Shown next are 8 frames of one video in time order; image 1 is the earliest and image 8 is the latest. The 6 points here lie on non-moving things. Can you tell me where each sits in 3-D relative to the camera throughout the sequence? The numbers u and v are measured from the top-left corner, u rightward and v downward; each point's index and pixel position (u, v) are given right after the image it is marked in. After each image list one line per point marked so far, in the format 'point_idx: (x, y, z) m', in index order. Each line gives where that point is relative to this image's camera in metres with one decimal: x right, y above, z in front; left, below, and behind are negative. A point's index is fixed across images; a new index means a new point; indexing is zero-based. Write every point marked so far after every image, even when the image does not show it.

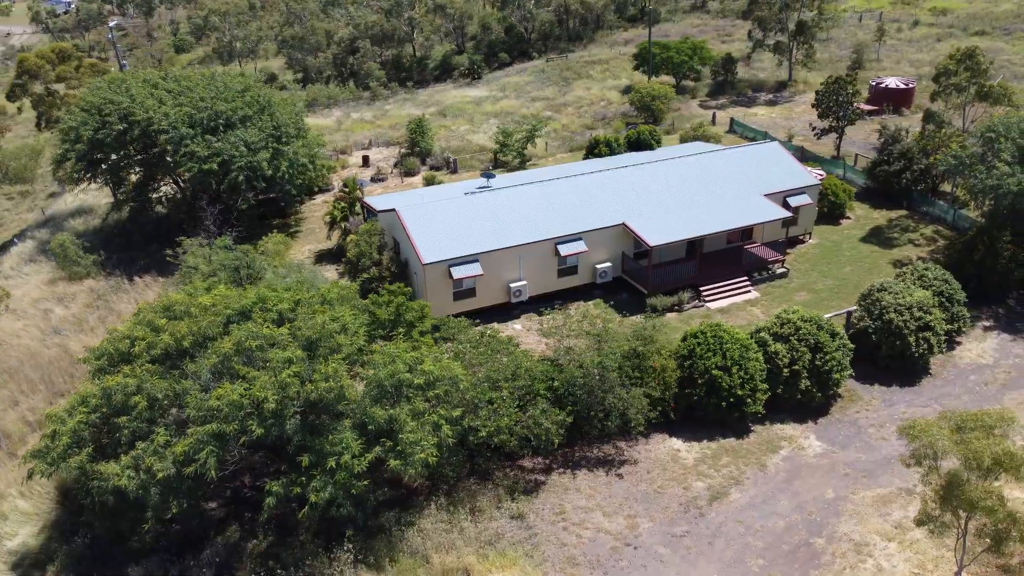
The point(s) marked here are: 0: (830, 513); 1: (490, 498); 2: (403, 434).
0: (+7.5, -5.3, +19.0) m
1: (-0.6, -5.1, +19.7) m
2: (-2.4, -3.2, +17.7) m
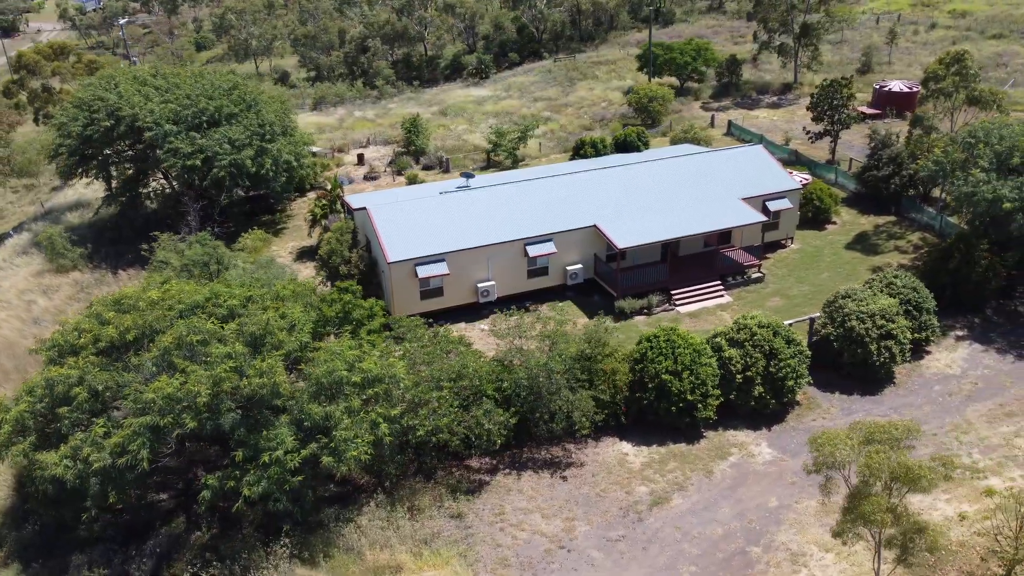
0: (+6.0, -5.4, +18.8) m
1: (-2.0, -5.1, +19.8) m
2: (-3.9, -3.2, +17.8) m
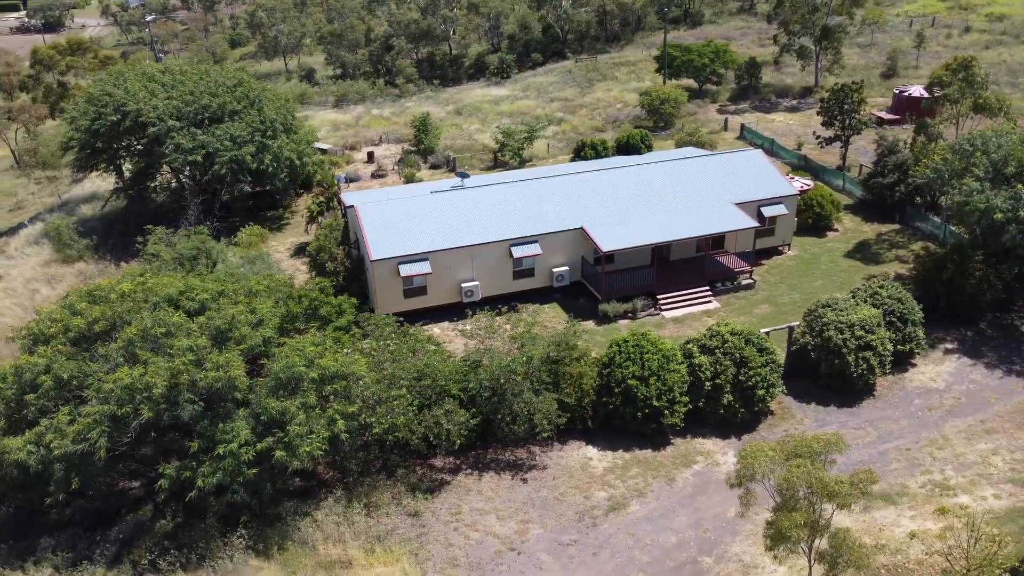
0: (+4.9, -5.6, +18.5) m
1: (-3.0, -5.1, +19.9) m
2: (-4.9, -3.1, +18.0) m
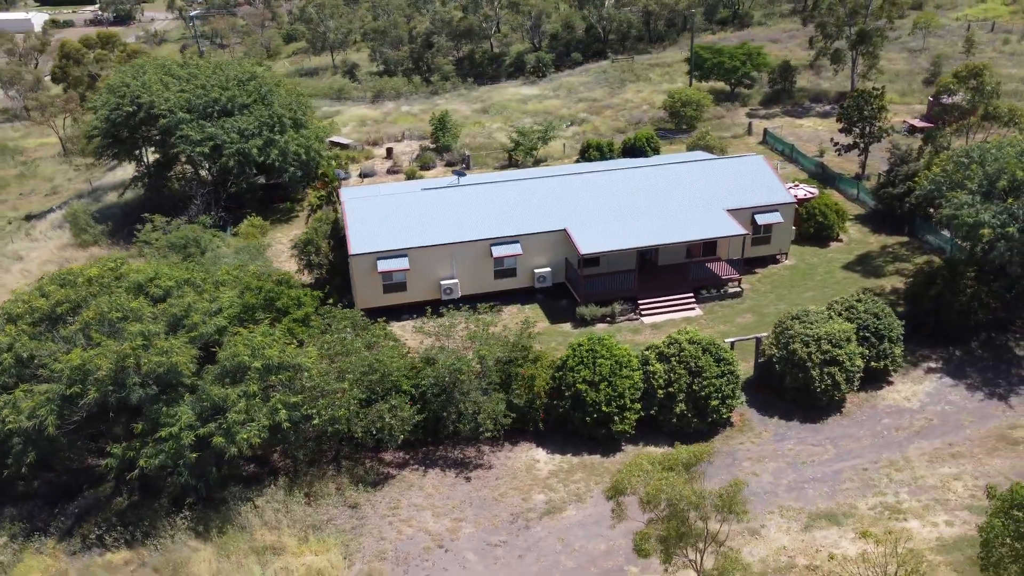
0: (+3.3, -5.7, +18.3) m
1: (-4.5, -4.9, +20.3) m
2: (-6.4, -2.9, +18.5) m
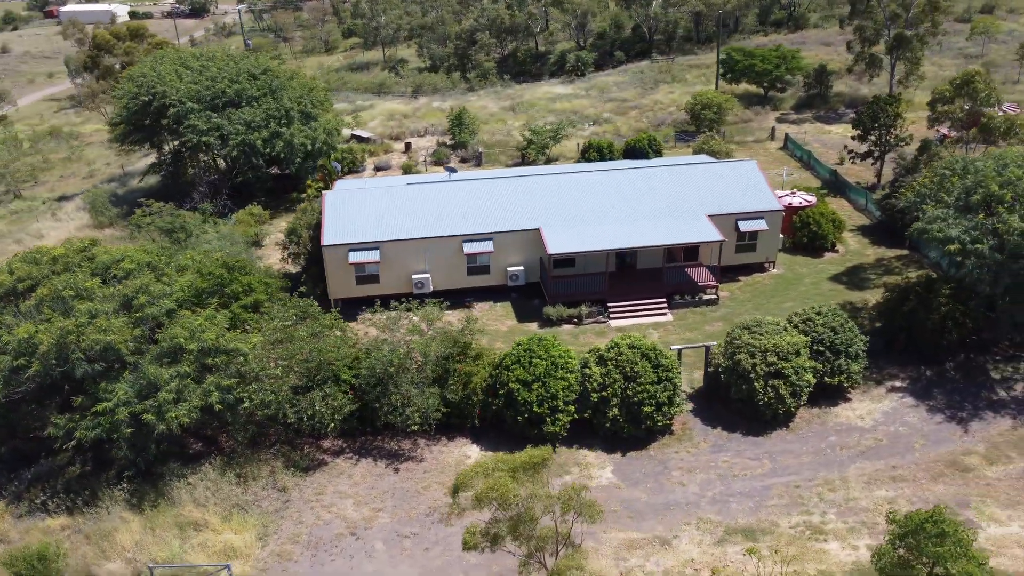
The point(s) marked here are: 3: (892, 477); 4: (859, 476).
0: (+1.2, -5.8, +18.2) m
1: (-6.3, -4.6, +20.9) m
2: (-8.3, -2.5, +19.3) m
3: (+9.3, -4.6, +19.7) m
4: (+8.5, -4.6, +19.8) m
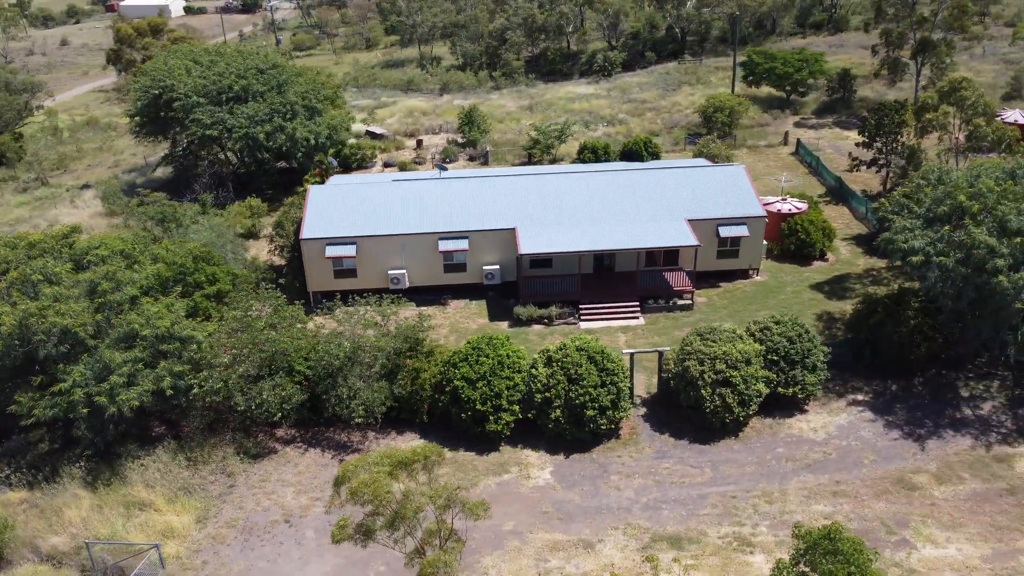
0: (-0.5, -5.8, +18.3) m
1: (-7.8, -4.4, +21.5) m
2: (-9.9, -2.2, +20.1) m
3: (+7.7, -4.9, +19.3) m
4: (+6.9, -4.8, +19.5) m
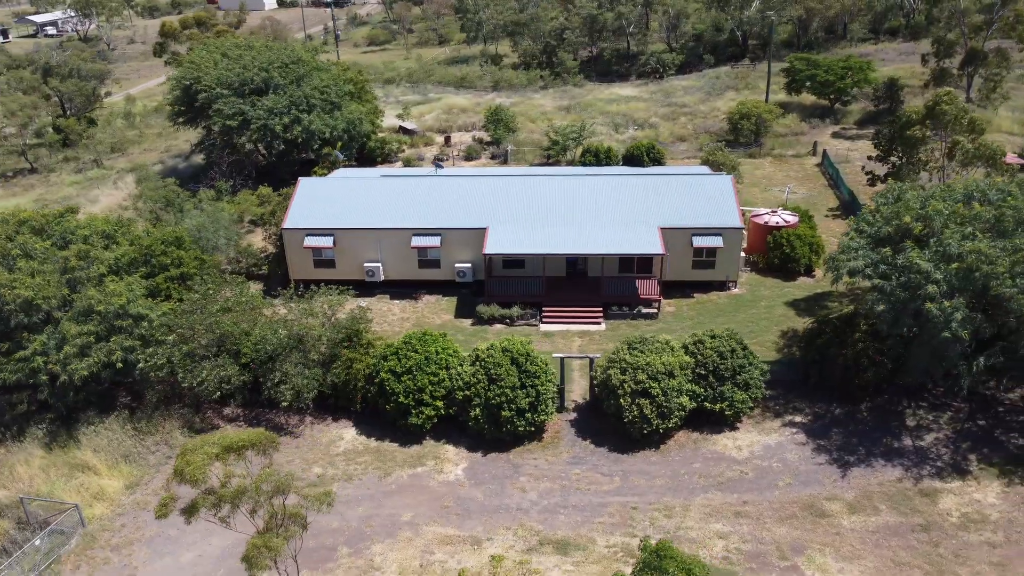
0: (-3.0, -5.7, +18.9) m
1: (-9.8, -3.9, +22.9) m
2: (-11.9, -1.6, +21.7) m
3: (+5.3, -5.2, +19.0) m
4: (+4.5, -5.2, +19.2) m
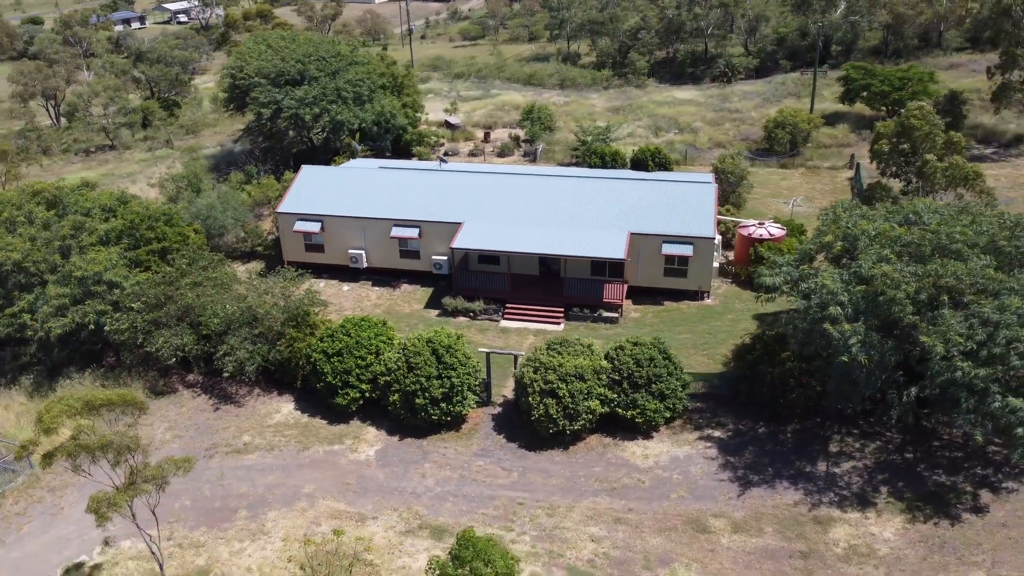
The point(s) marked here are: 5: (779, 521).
0: (-5.7, -5.3, +20.2) m
1: (-11.8, -3.0, +25.0) m
2: (-13.8, -0.6, +24.1) m
3: (+2.5, -5.4, +19.0) m
4: (+1.8, -5.3, +19.4) m
5: (+6.2, -5.4, +18.8) m
